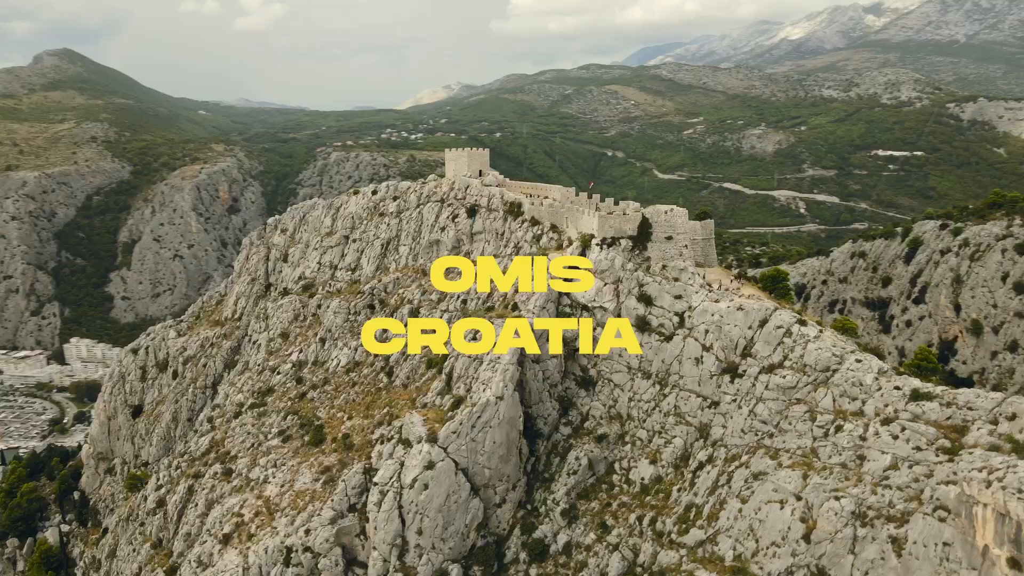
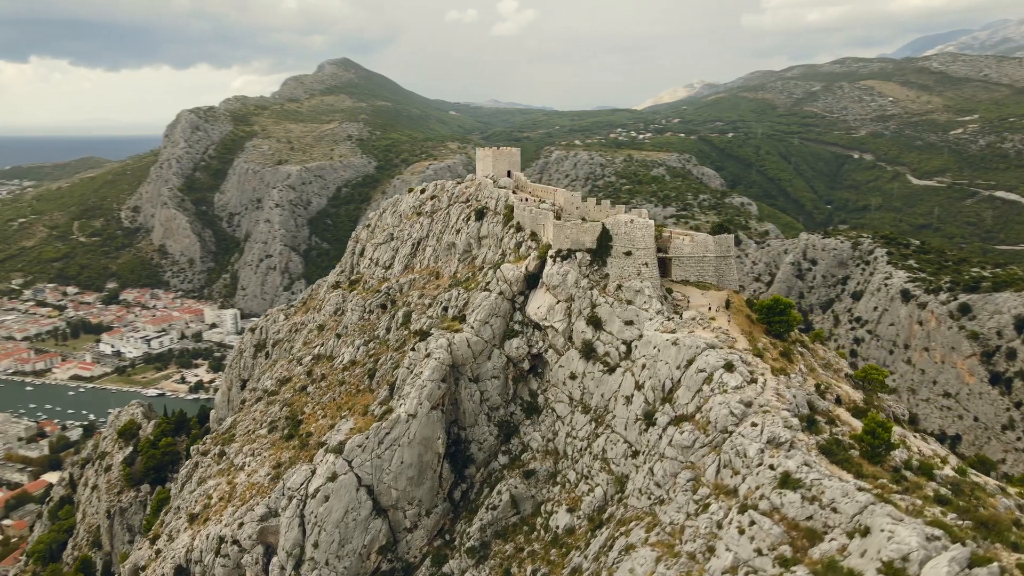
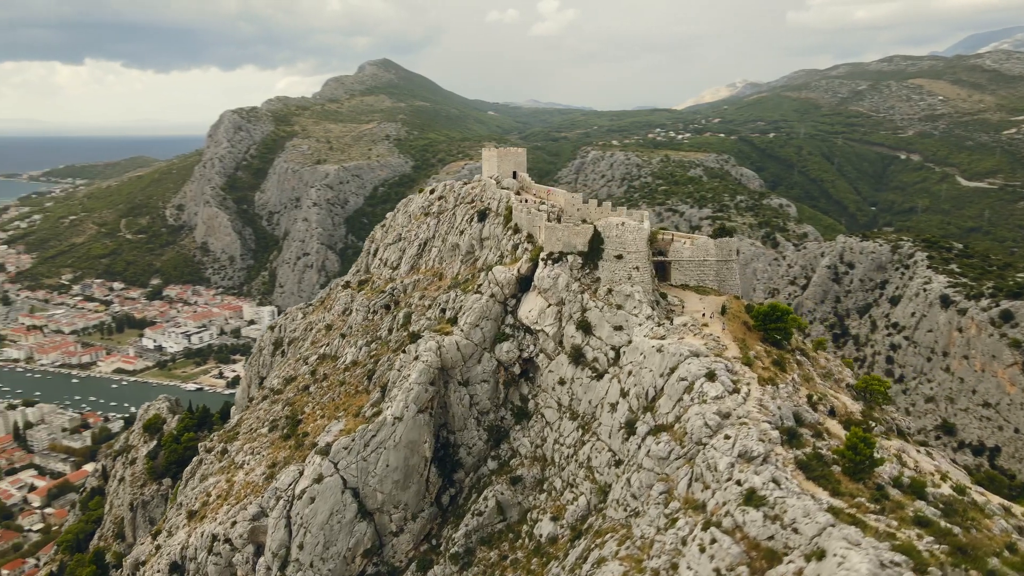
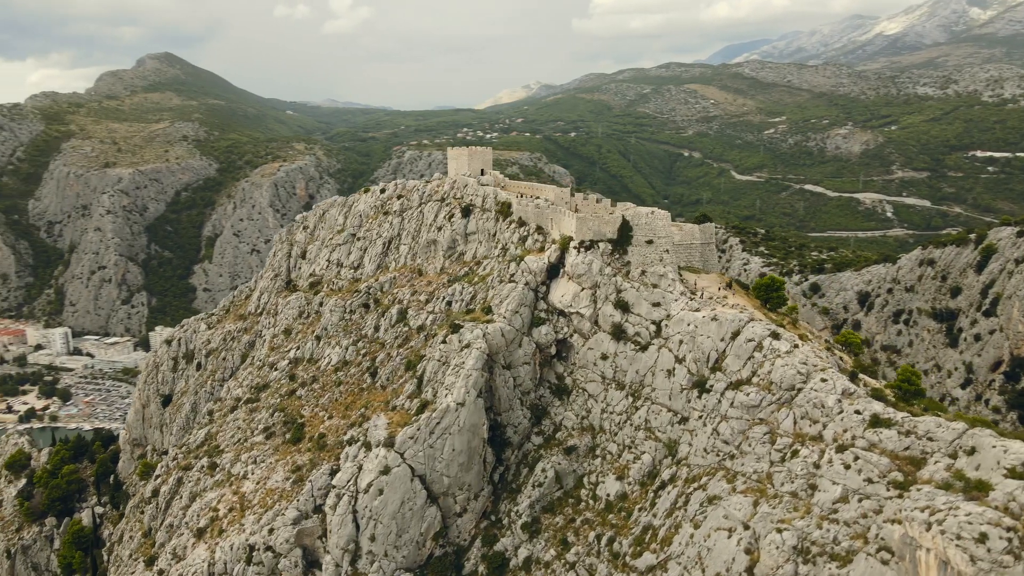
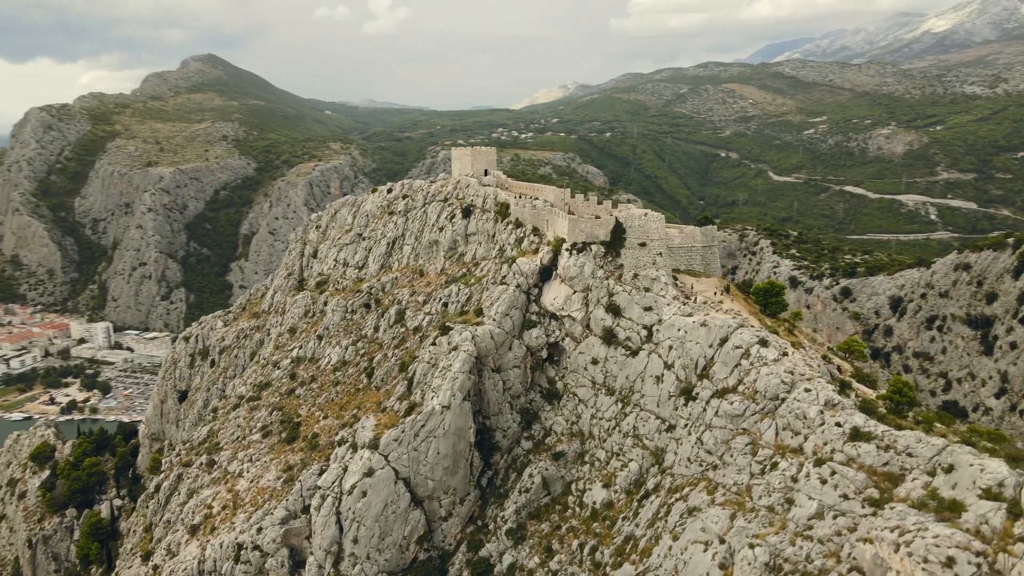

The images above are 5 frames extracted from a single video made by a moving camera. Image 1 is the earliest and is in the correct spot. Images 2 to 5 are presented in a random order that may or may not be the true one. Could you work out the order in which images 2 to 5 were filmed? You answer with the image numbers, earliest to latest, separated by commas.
4, 5, 2, 3
